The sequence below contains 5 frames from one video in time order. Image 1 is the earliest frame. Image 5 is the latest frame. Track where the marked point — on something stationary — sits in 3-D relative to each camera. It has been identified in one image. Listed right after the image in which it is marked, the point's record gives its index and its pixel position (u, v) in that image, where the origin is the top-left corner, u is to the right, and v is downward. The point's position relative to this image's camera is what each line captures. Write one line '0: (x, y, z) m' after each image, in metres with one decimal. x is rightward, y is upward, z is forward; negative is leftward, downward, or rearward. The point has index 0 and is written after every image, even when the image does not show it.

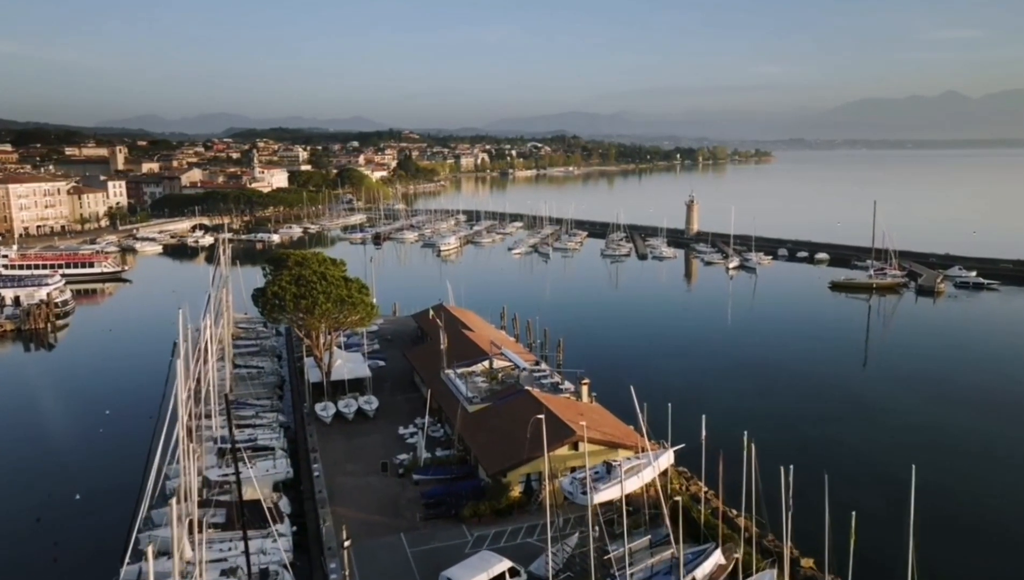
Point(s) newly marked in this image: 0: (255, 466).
0: (-5.5, -3.7, +15.5) m
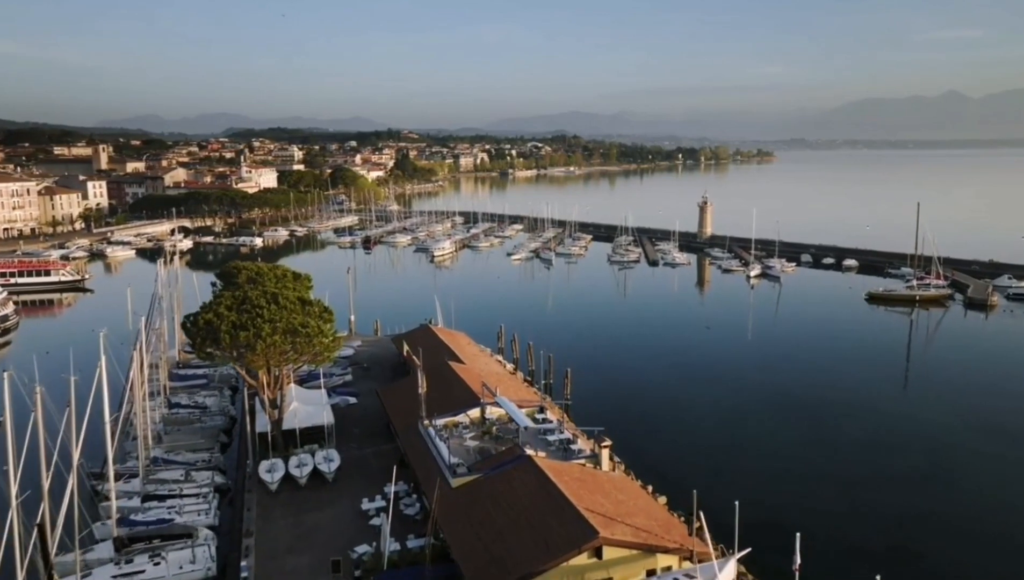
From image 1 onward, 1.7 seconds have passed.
0: (-5.5, -4.3, +11.5) m
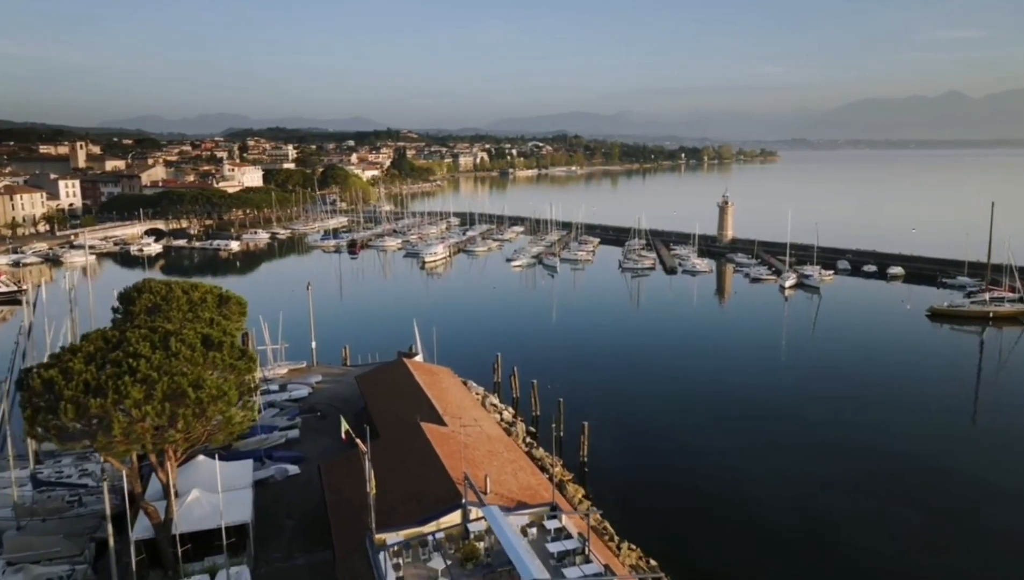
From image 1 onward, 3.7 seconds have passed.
0: (-5.6, -4.9, +6.6) m
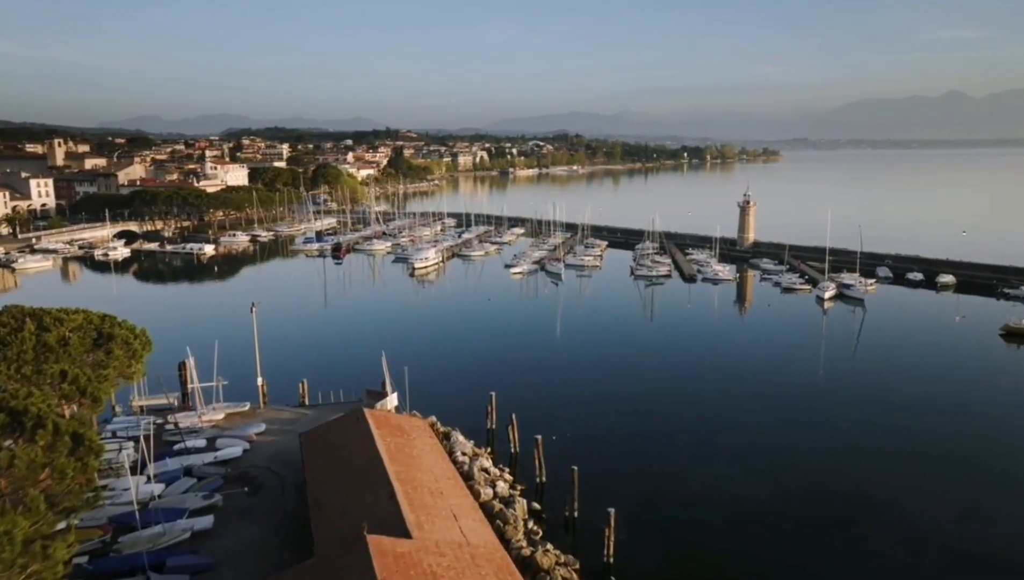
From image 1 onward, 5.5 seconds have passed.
0: (-5.6, -5.4, +2.3) m
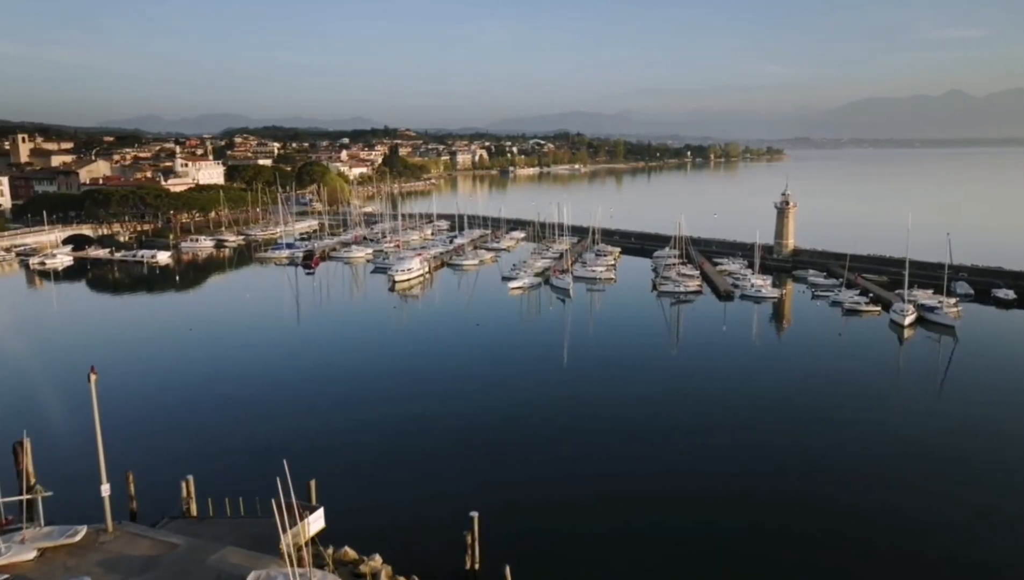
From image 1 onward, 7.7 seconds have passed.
0: (-5.7, -6.2, -3.9) m
